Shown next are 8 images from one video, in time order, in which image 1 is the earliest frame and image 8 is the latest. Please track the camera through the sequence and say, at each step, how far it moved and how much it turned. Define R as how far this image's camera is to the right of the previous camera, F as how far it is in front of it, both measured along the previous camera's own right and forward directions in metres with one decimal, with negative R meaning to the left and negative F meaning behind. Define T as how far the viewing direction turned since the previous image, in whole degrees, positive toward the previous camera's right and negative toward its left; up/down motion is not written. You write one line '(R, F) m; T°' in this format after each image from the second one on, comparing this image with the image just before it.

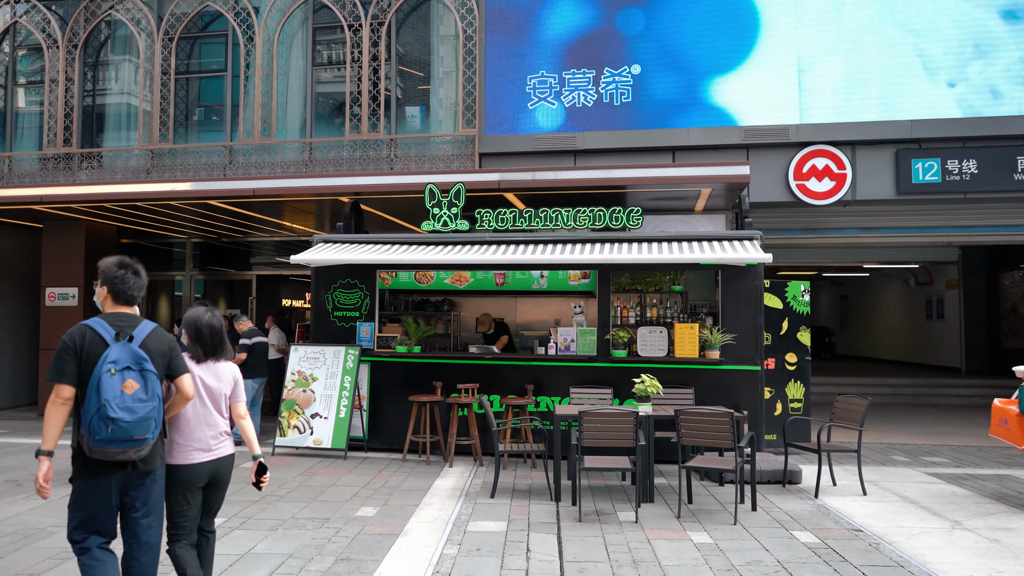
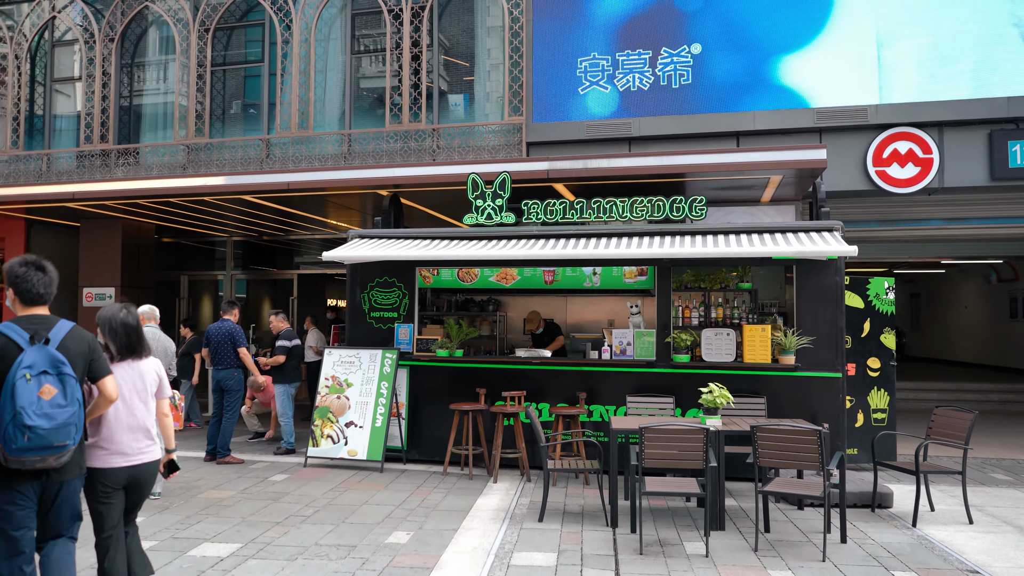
(0.0, +0.7) m; -4°
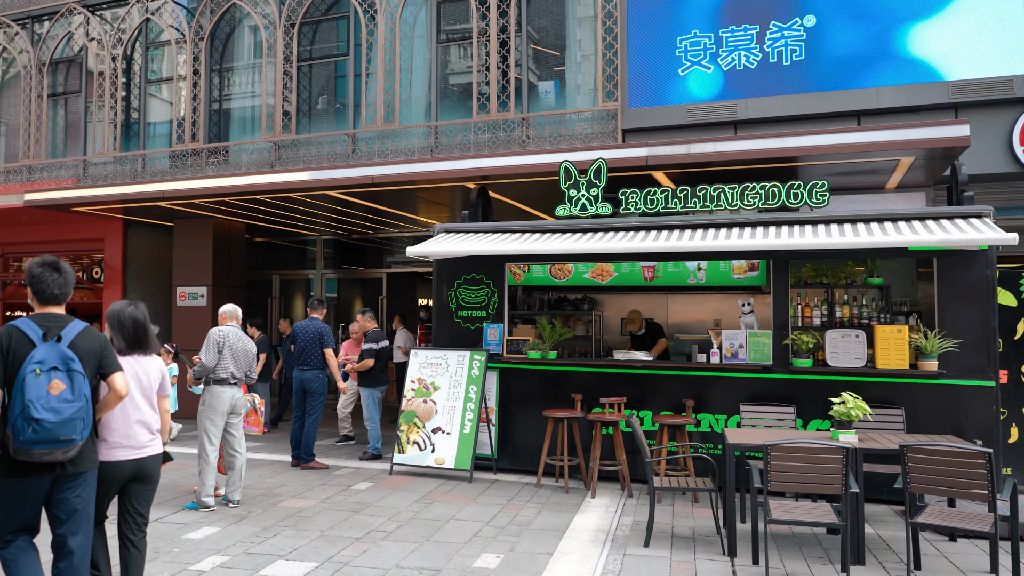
(-0.1, +0.6) m; -6°
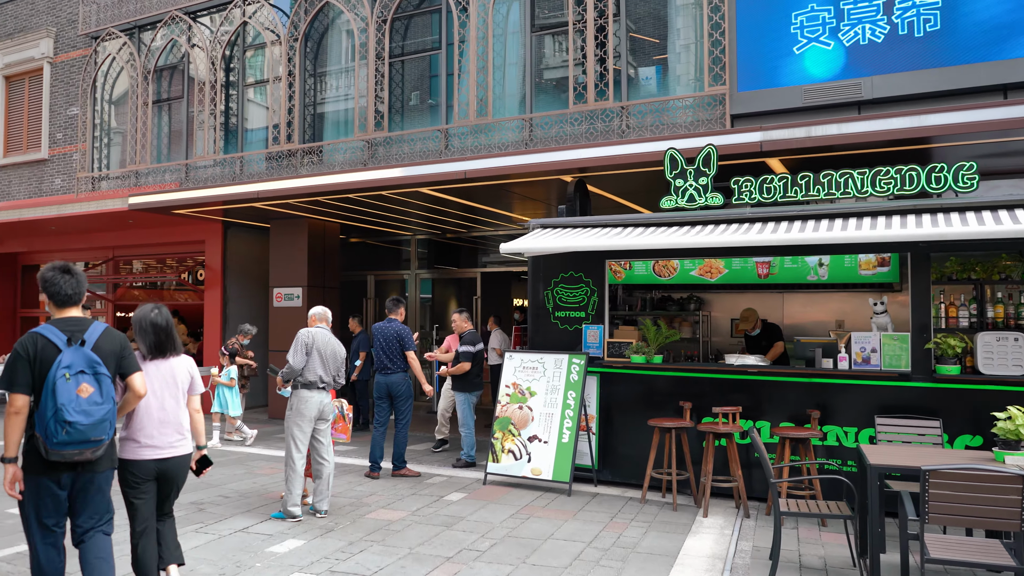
(0.0, +0.5) m; -7°
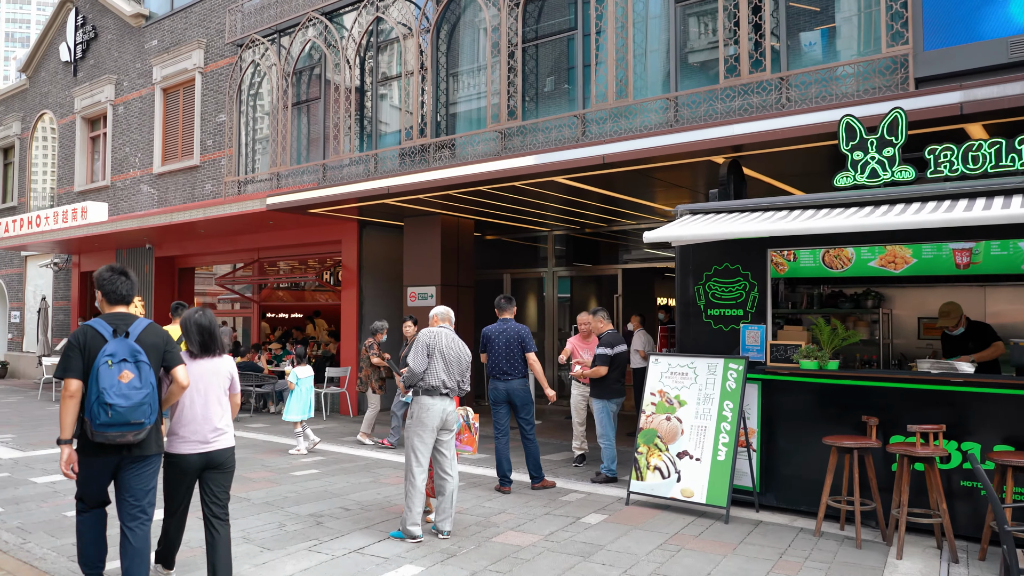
(0.0, +0.7) m; -10°
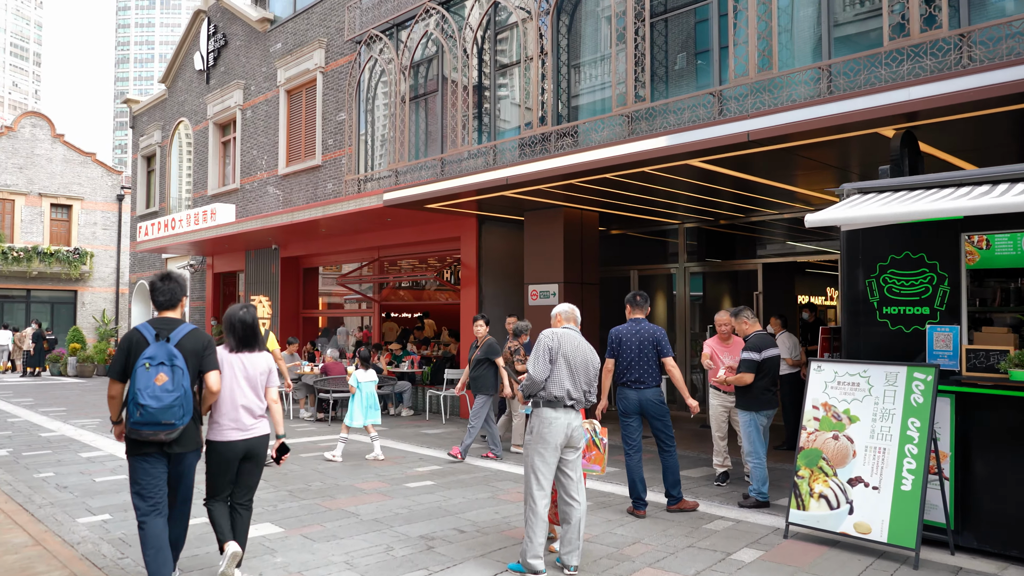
(-0.1, +0.7) m; -9°
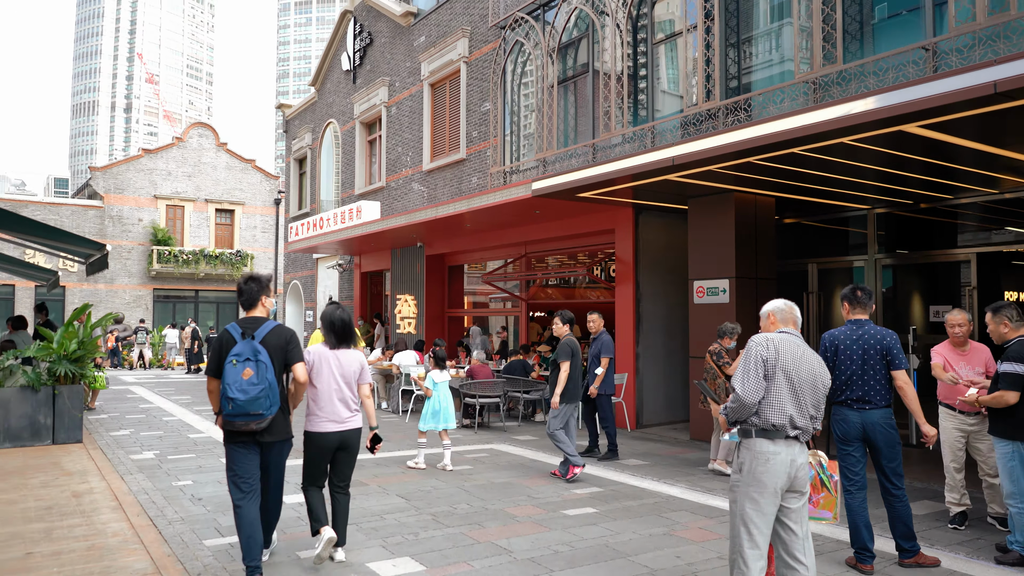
(-0.2, +0.9) m; -10°
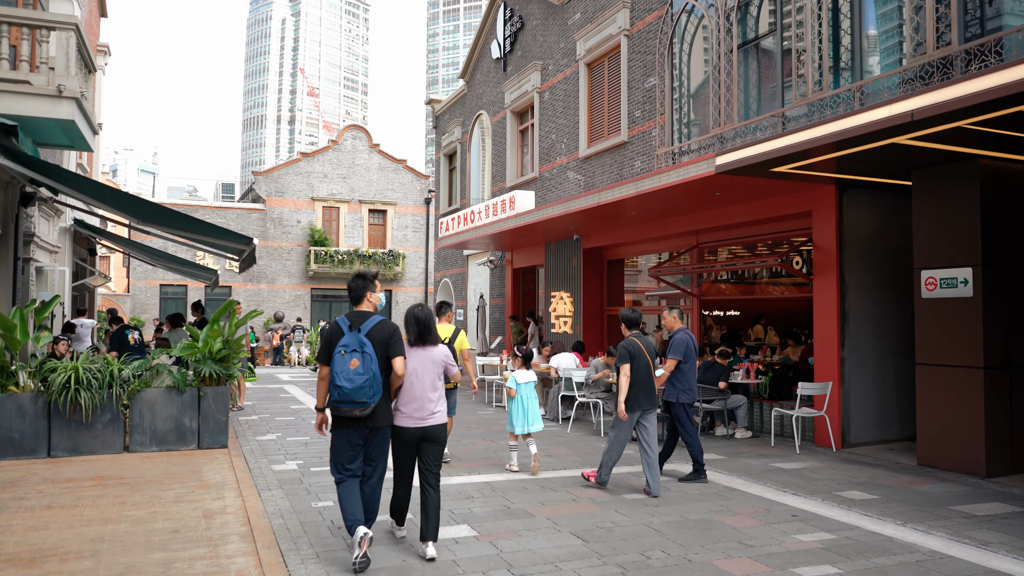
(-0.3, +1.2) m; -10°
